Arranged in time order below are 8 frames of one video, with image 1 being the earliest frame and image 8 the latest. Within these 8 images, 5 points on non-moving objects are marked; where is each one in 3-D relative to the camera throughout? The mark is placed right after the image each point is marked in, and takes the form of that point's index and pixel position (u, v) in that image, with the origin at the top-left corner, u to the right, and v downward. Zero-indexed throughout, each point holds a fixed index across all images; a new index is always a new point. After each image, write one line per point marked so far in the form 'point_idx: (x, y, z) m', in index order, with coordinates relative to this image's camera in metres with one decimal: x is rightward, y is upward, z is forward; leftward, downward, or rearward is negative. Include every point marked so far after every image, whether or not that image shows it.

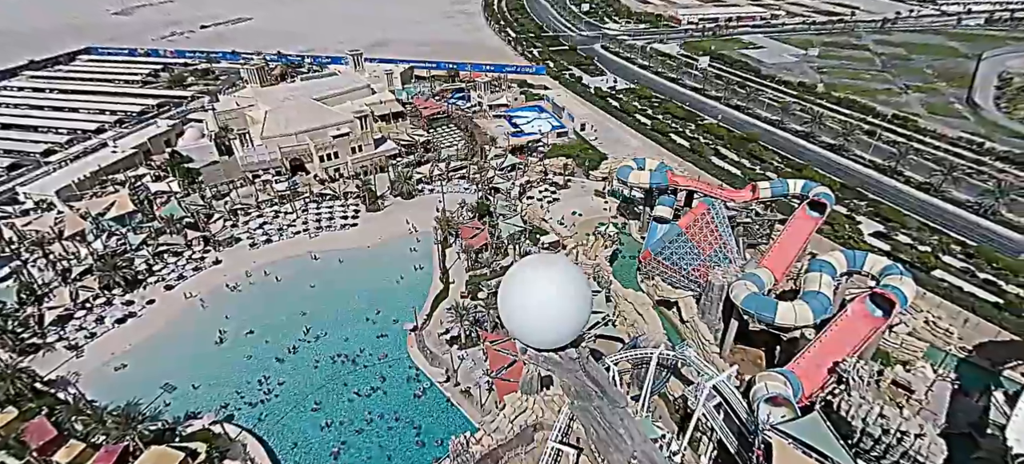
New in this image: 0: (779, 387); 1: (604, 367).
0: (+9.4, -5.5, +16.7) m
1: (+3.9, -5.6, +19.8) m
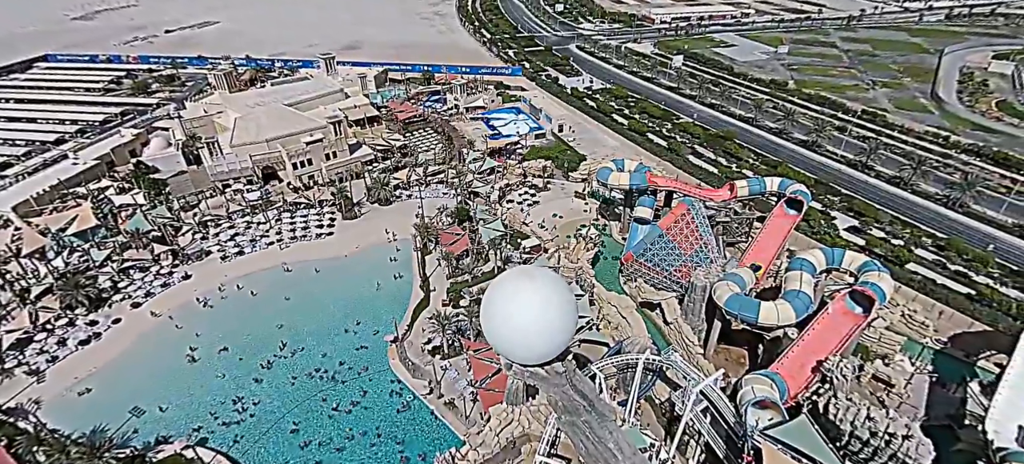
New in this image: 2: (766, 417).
0: (+8.9, -5.5, +16.6) m
1: (+3.2, -5.8, +19.5) m
2: (+8.3, -5.9, +15.4) m
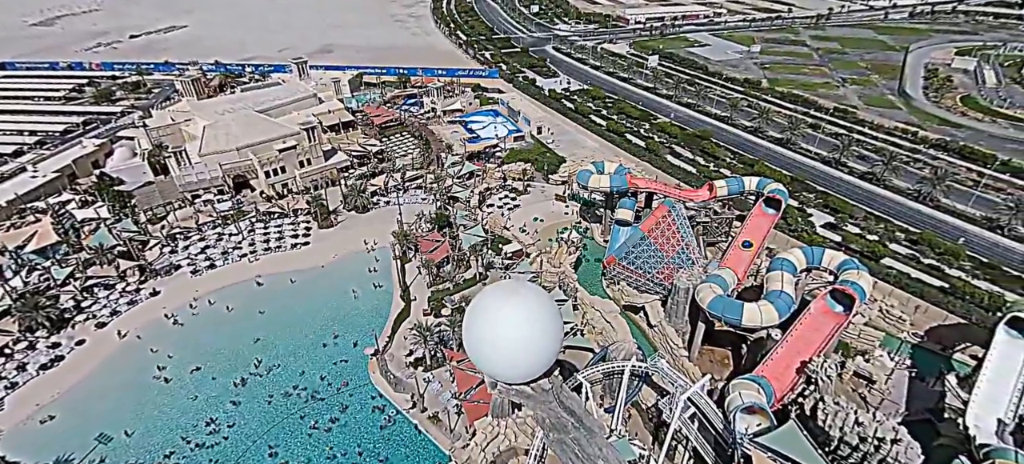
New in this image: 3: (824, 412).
0: (+8.4, -5.7, +16.5) m
1: (+2.6, -6.1, +19.1) m
2: (+7.8, -6.1, +15.3) m
3: (+12.2, -7.3, +18.2) m
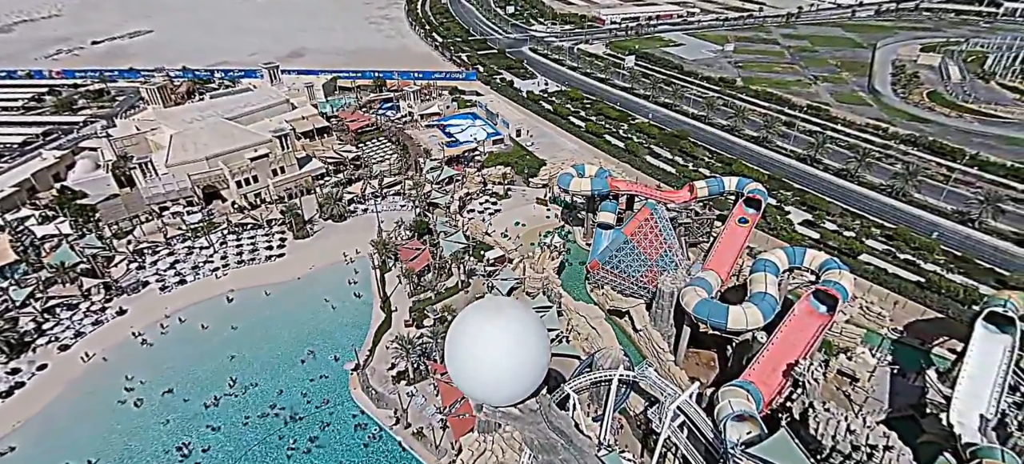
0: (+7.9, -5.8, +16.3) m
1: (+2.0, -6.4, +18.7) m
2: (+7.4, -6.2, +15.1) m
3: (+11.7, -7.4, +18.2) m
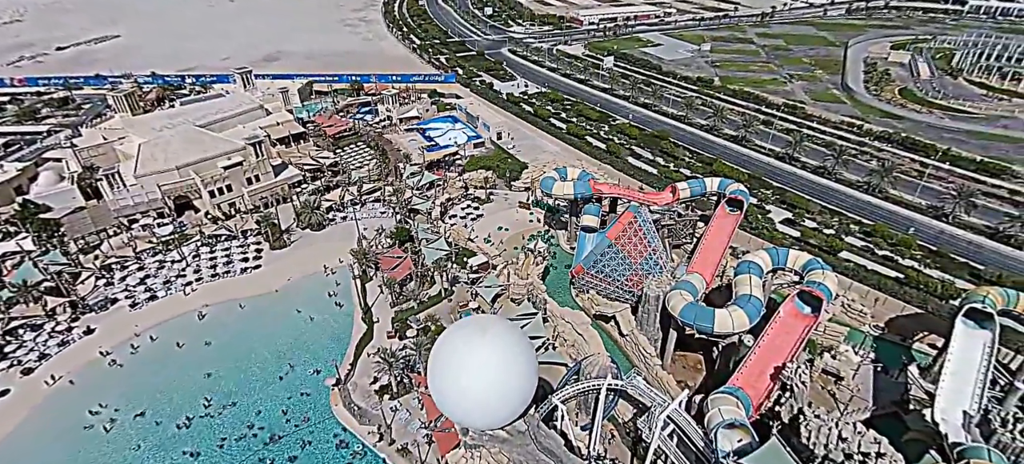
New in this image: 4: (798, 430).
0: (+7.4, -6.0, +16.1) m
1: (+1.5, -6.7, +18.3) m
2: (+7.0, -6.4, +14.8) m
3: (+11.2, -7.5, +18.1) m
4: (+11.4, -7.9, +19.0) m
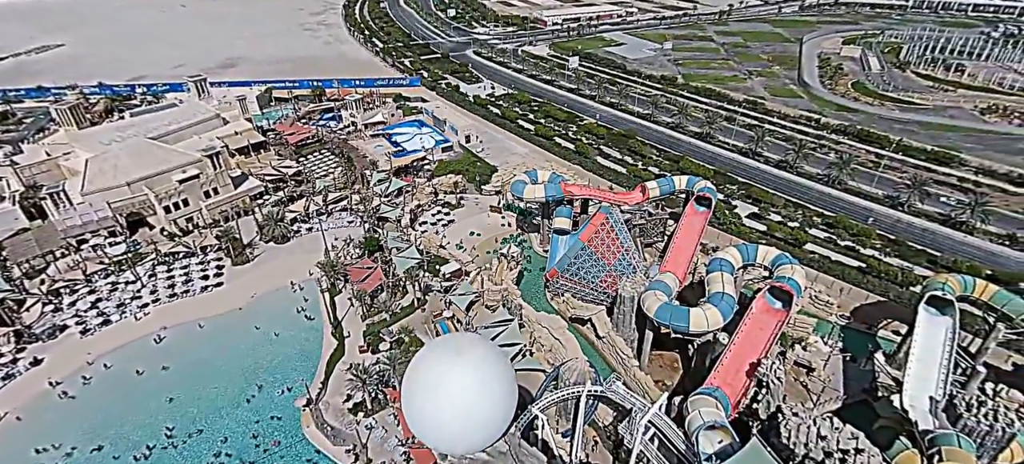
0: (+6.7, -6.0, +16.0) m
1: (+0.7, -7.0, +17.9) m
2: (+6.4, -6.5, +14.8) m
3: (+10.5, -7.4, +18.3) m
4: (+10.6, -7.8, +19.2) m
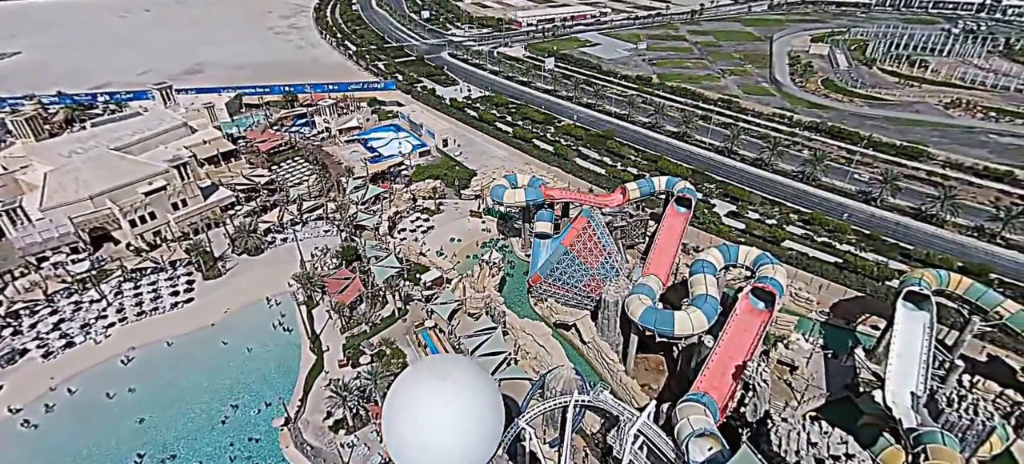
0: (+6.3, -6.2, +15.9) m
1: (+0.3, -7.3, +17.5) m
2: (+6.0, -6.6, +14.6) m
3: (+9.9, -7.4, +18.3) m
4: (+10.0, -7.8, +19.1) m
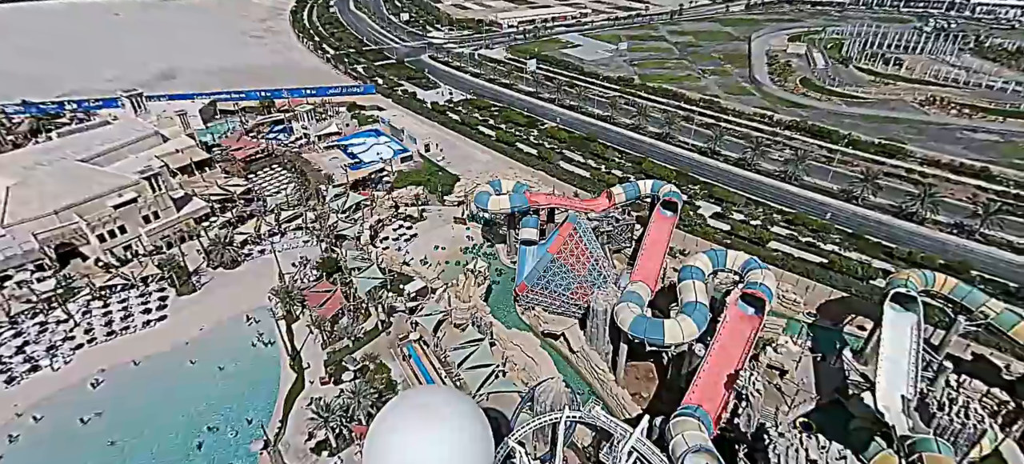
0: (+5.9, -6.5, +15.5) m
1: (-0.1, -7.8, +16.9) m
2: (+5.7, -7.0, +14.2) m
3: (+9.5, -7.7, +18.0) m
4: (+9.6, -8.0, +18.8) m
